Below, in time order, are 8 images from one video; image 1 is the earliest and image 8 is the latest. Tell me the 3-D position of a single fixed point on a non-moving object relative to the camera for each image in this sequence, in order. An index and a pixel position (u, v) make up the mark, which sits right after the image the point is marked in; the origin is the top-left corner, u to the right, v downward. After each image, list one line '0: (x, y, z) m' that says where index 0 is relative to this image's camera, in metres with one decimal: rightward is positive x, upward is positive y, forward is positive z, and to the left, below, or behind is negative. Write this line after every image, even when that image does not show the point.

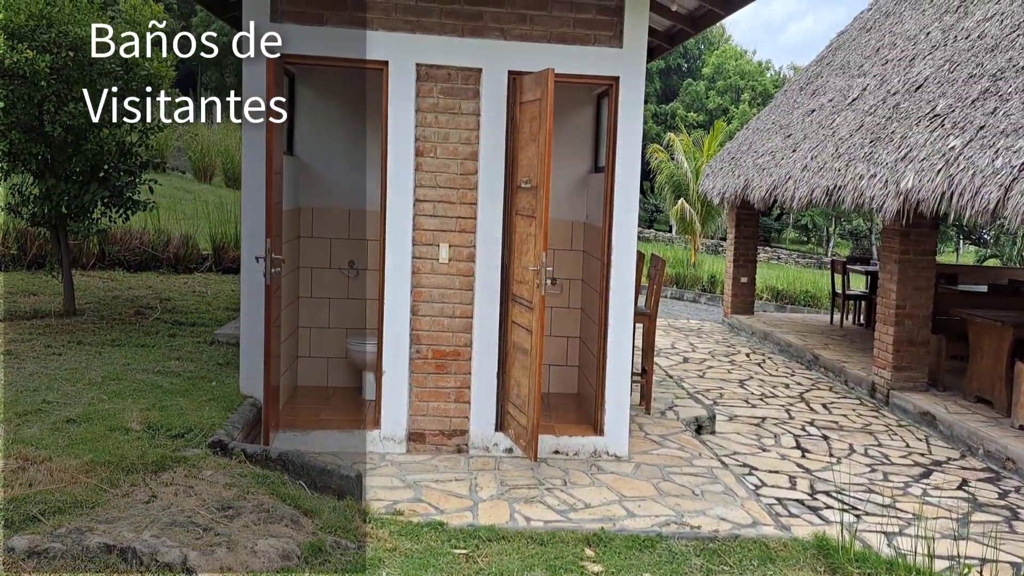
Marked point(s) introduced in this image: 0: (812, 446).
0: (+2.4, -1.2, +6.5) m
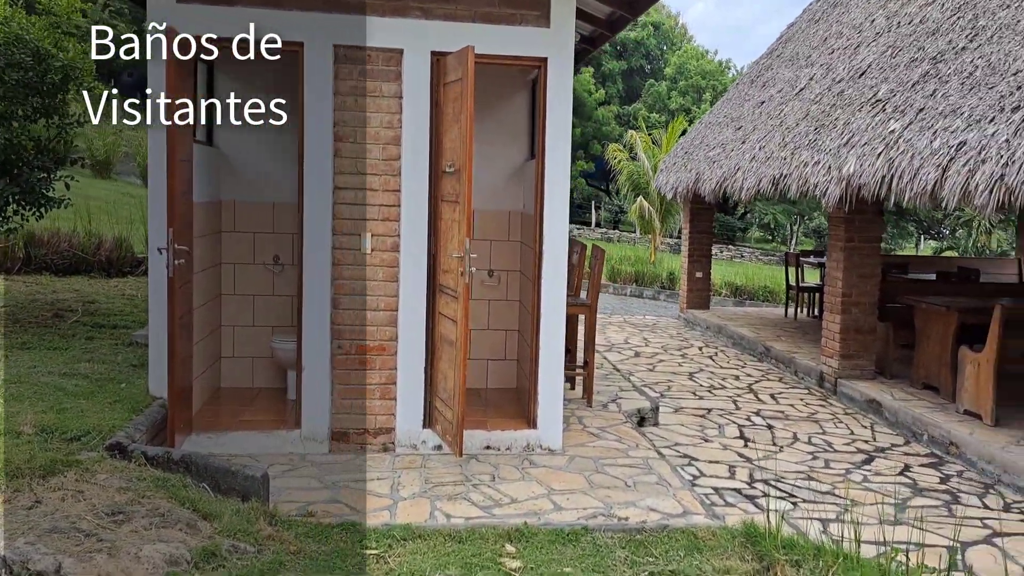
0: (+1.9, -1.1, +6.4) m
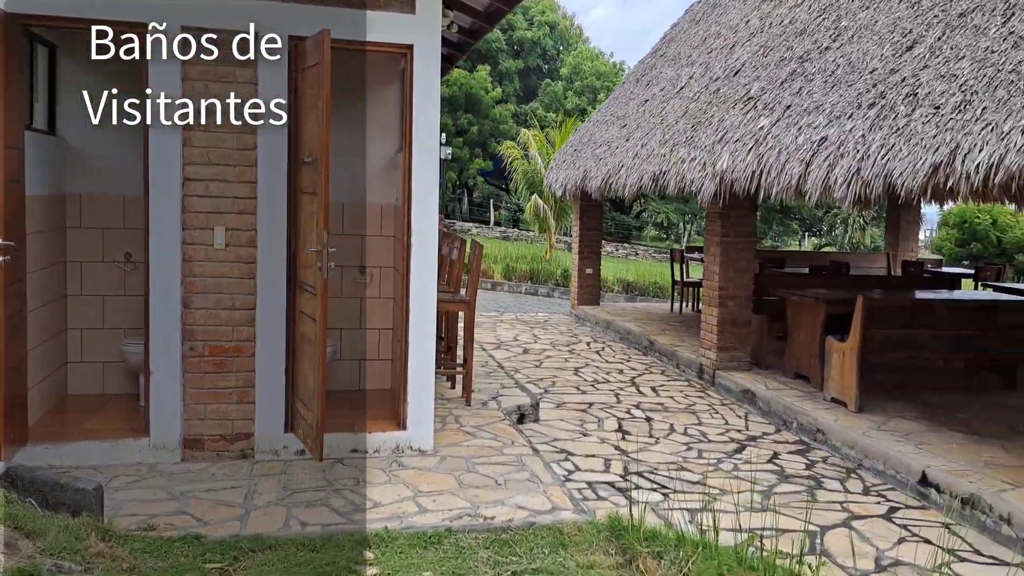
0: (+0.9, -1.1, +6.4) m
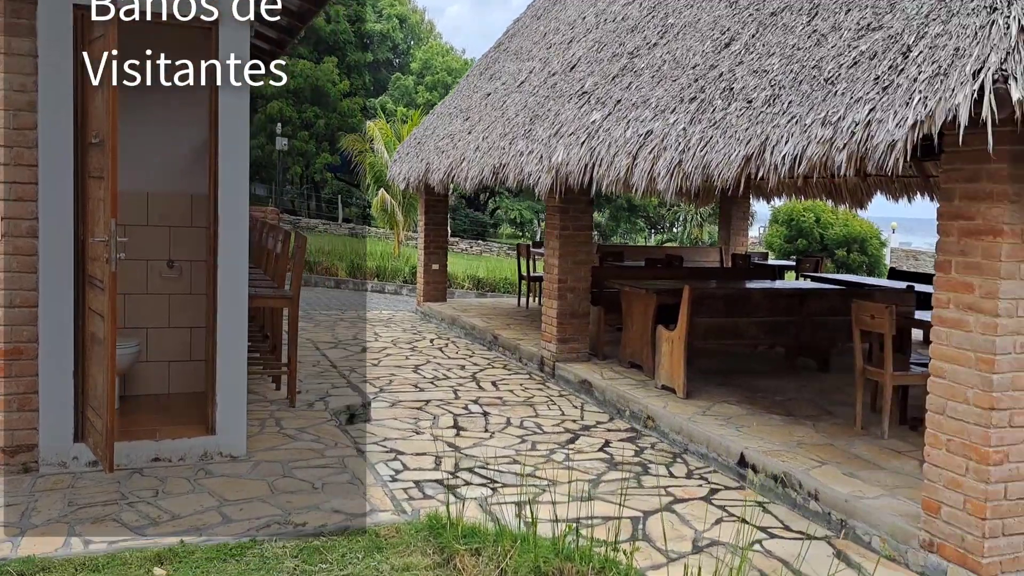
0: (-0.3, -1.0, +6.3) m
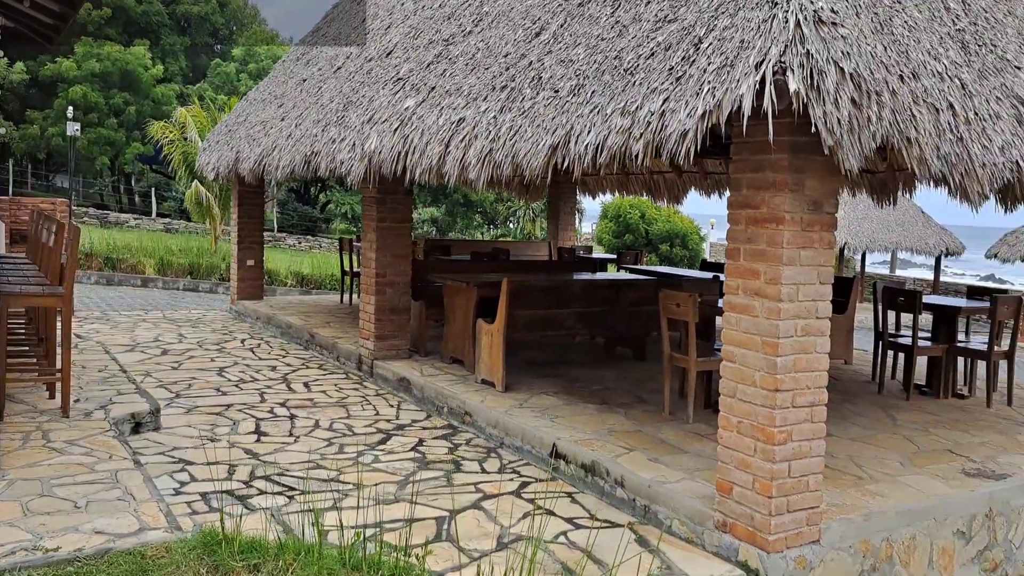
0: (-1.7, -1.0, +5.9) m
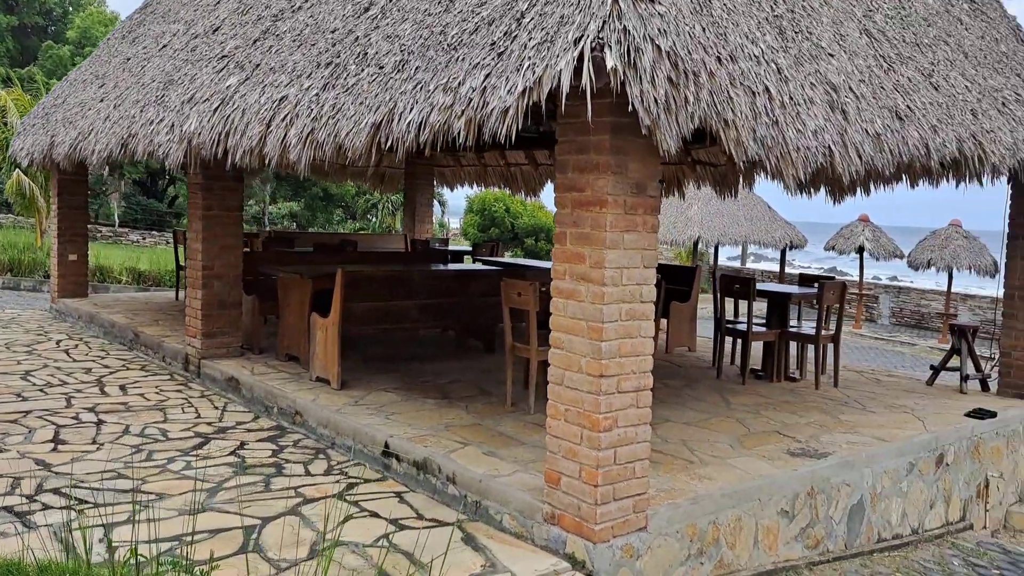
0: (-2.8, -0.9, +5.3) m
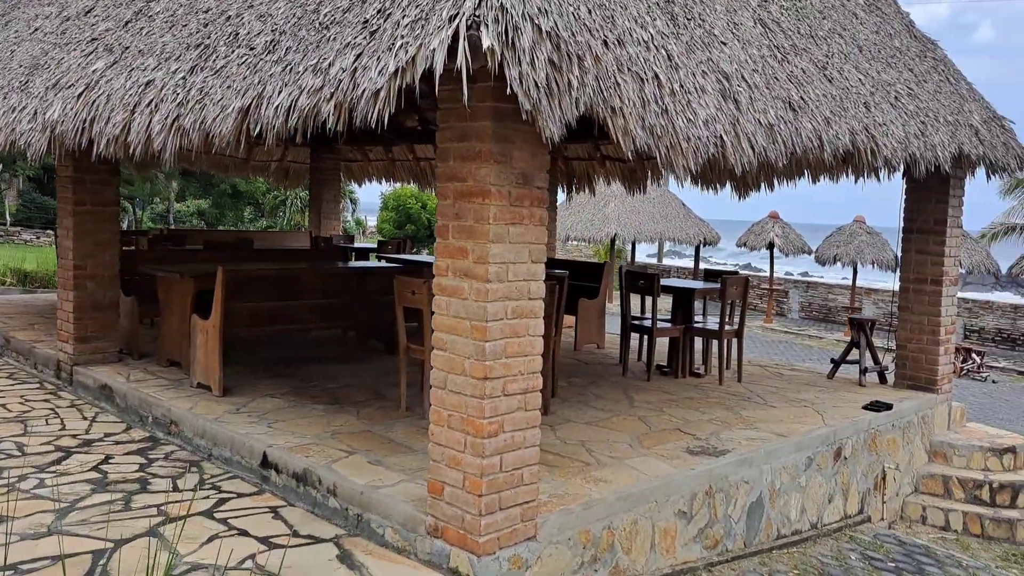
0: (-3.5, -1.0, +4.8) m
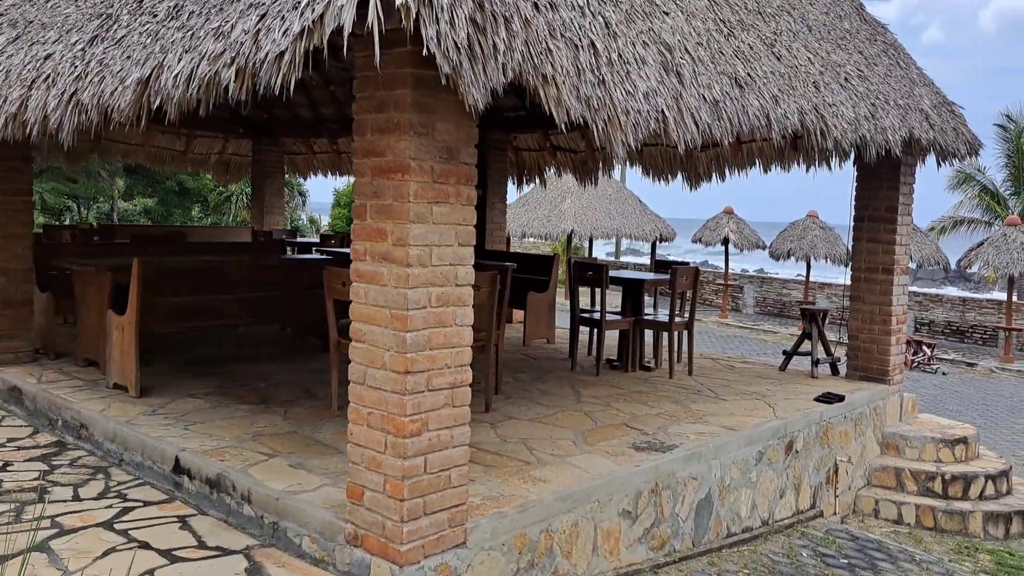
0: (-3.8, -0.9, +4.3) m
